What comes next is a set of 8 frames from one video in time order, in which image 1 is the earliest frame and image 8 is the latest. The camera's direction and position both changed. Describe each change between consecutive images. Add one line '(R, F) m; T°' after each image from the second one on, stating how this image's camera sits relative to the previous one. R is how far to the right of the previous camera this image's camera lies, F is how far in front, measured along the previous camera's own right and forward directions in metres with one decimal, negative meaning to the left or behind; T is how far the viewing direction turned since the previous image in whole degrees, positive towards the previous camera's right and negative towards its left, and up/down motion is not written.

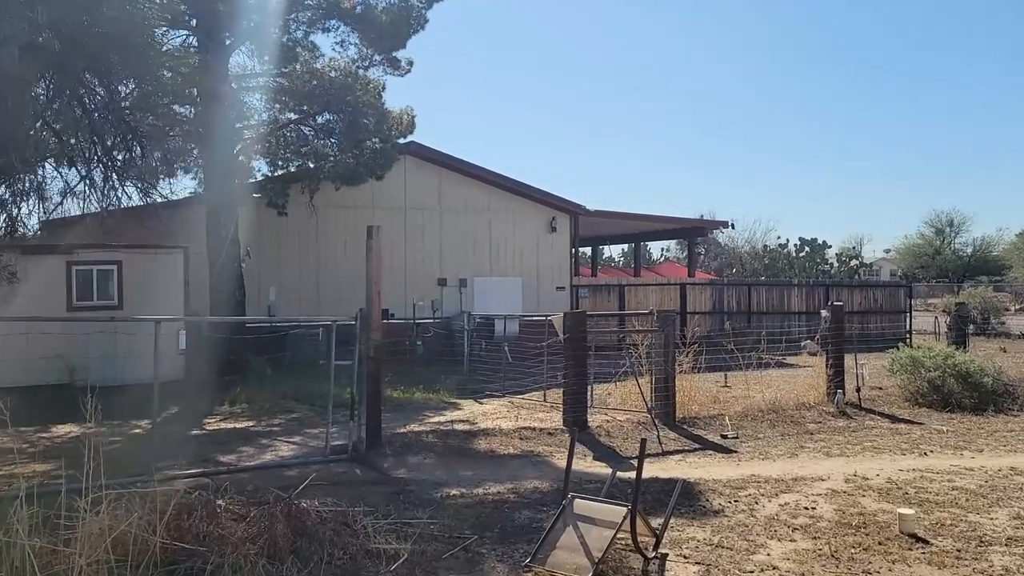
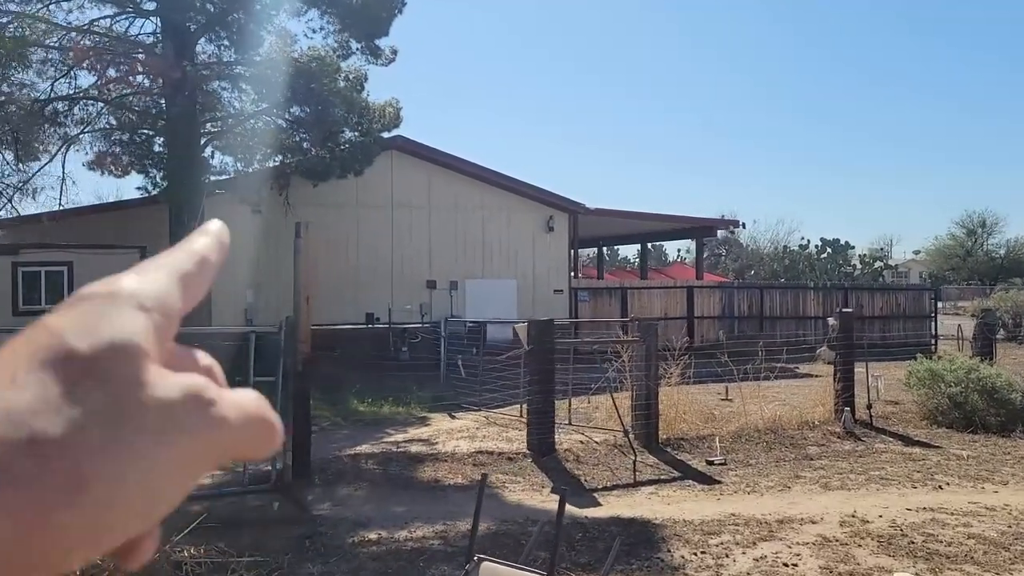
(+0.7, +1.2) m; -2°
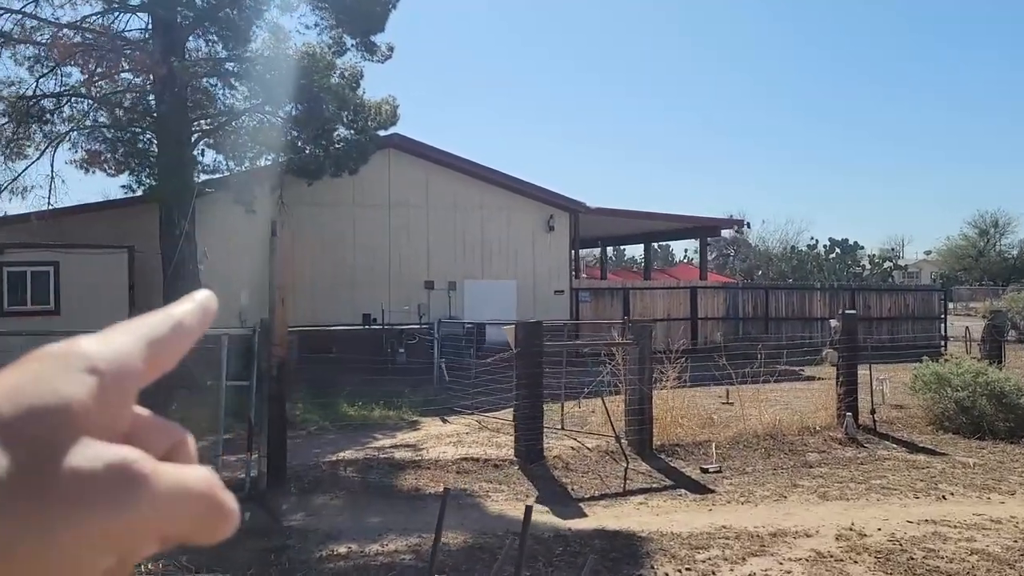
(+0.2, +0.3) m; -1°
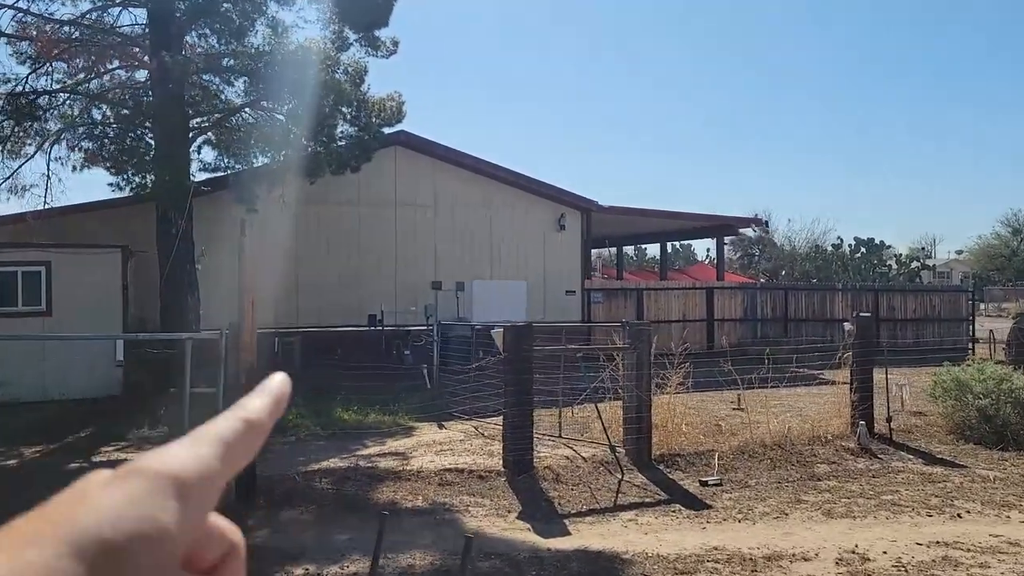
(+0.4, +0.5) m; -2°
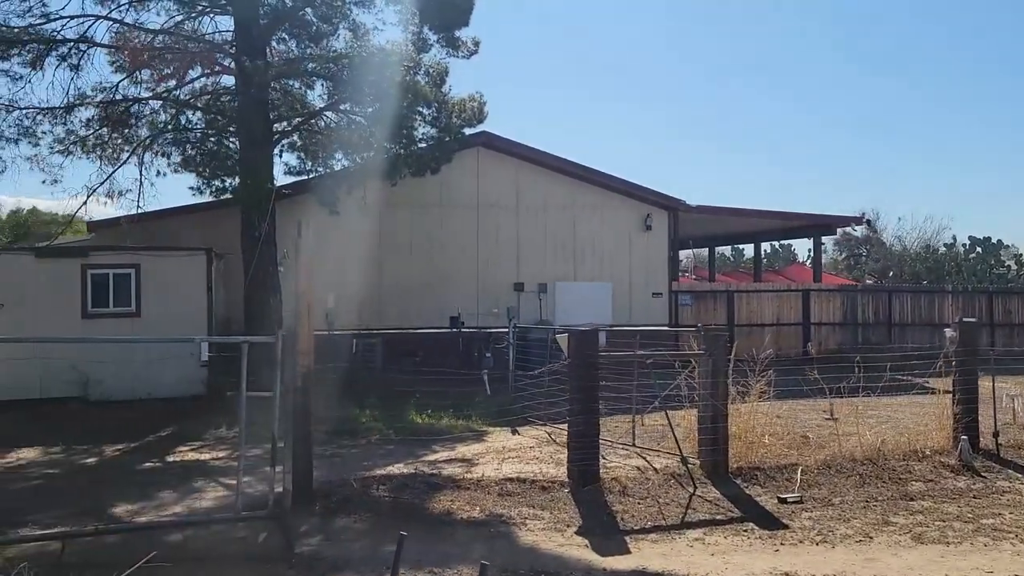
(+0.3, +0.3) m; -6°
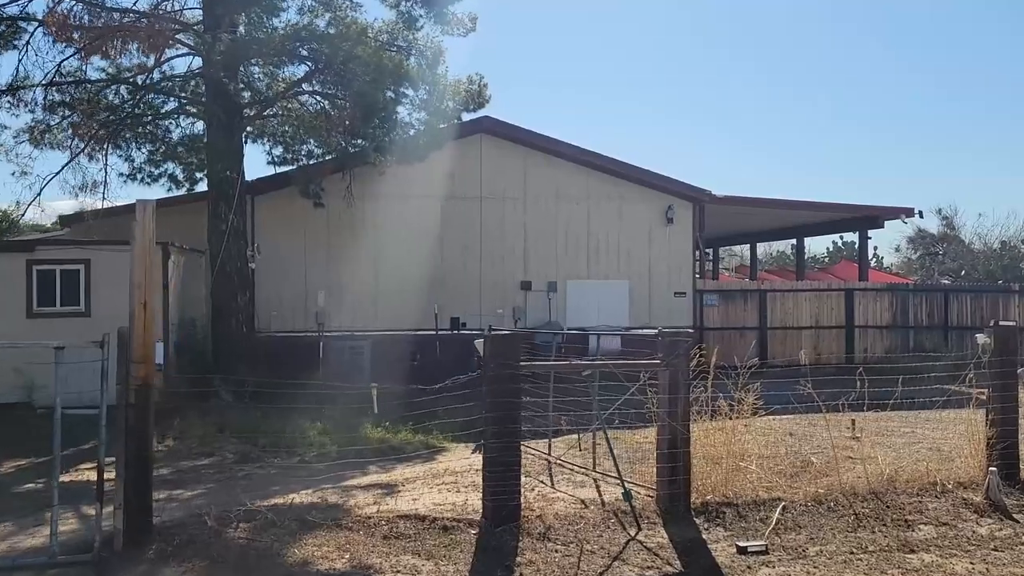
(+1.3, +1.5) m; -5°
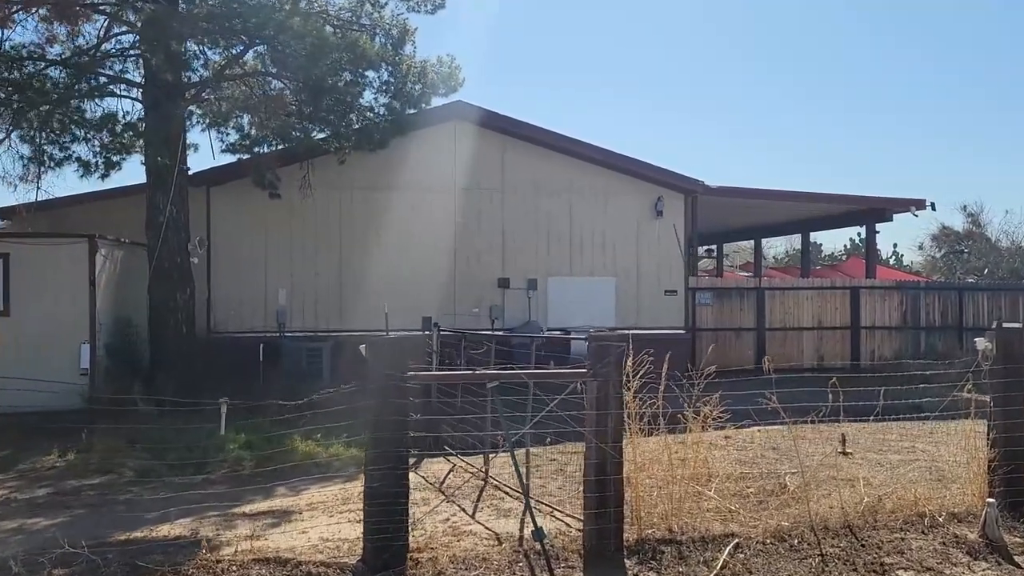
(+0.9, +1.2) m; -1°
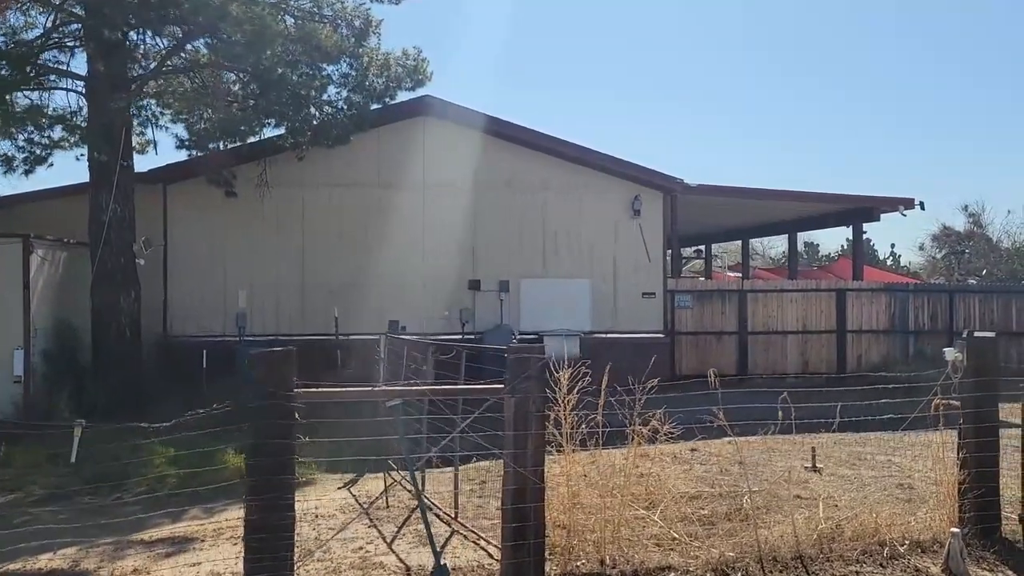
(+0.6, +0.6) m; 0°
